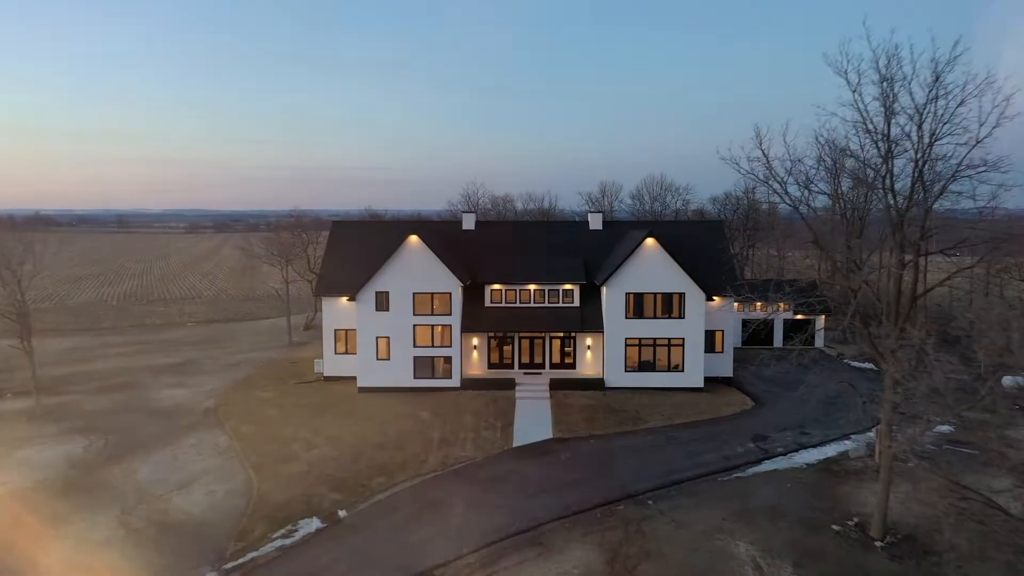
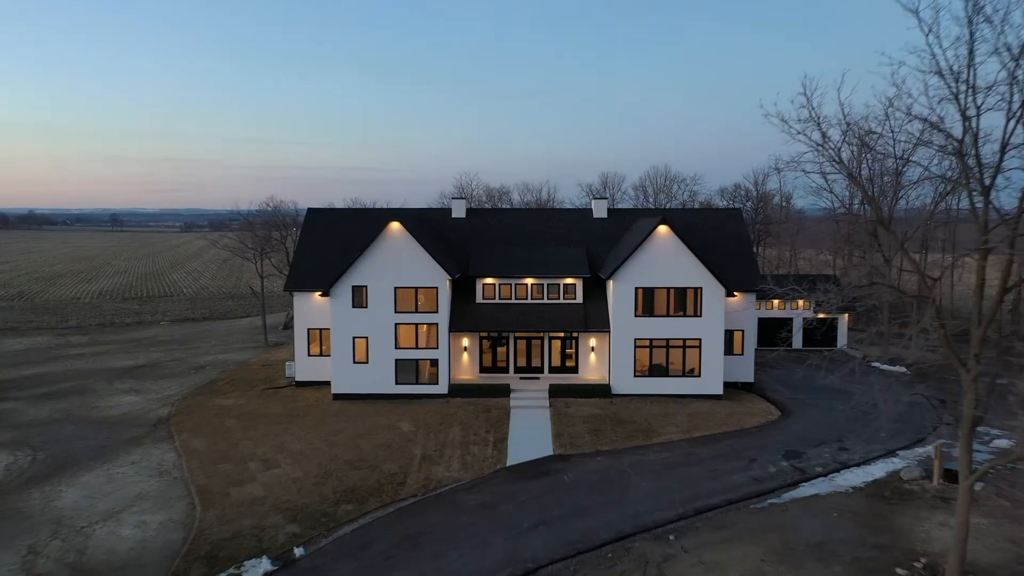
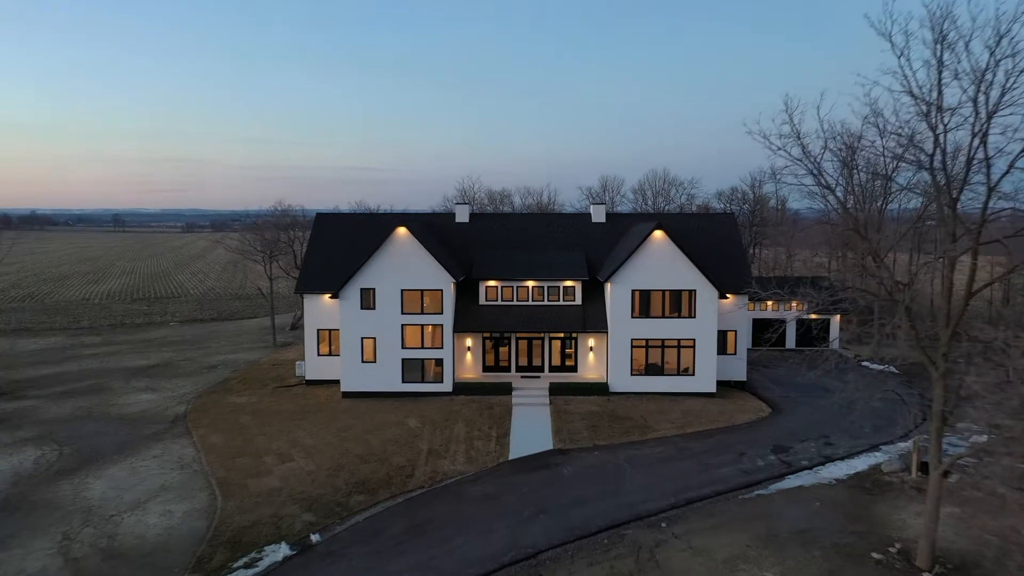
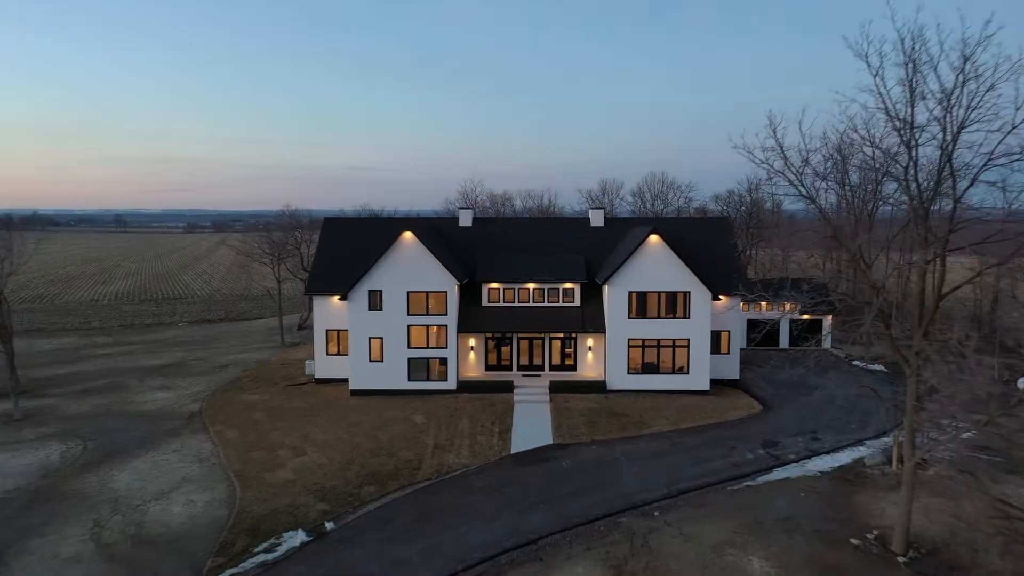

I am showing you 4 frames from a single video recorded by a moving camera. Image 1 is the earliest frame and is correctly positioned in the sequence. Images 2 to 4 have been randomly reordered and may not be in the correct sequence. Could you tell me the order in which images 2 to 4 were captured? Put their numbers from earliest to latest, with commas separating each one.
4, 3, 2
